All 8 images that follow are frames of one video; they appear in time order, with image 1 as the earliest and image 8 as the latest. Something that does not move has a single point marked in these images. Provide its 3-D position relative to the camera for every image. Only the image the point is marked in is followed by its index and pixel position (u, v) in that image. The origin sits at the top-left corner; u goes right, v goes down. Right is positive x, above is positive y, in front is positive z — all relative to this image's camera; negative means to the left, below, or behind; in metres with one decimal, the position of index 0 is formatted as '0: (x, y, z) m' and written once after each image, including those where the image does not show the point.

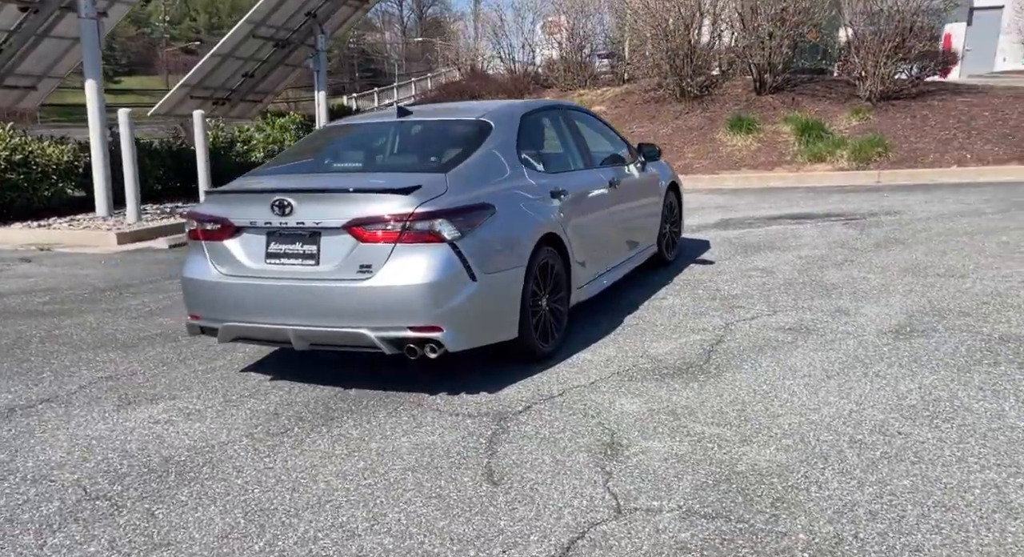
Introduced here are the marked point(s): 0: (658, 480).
0: (+0.6, -0.8, +2.9) m
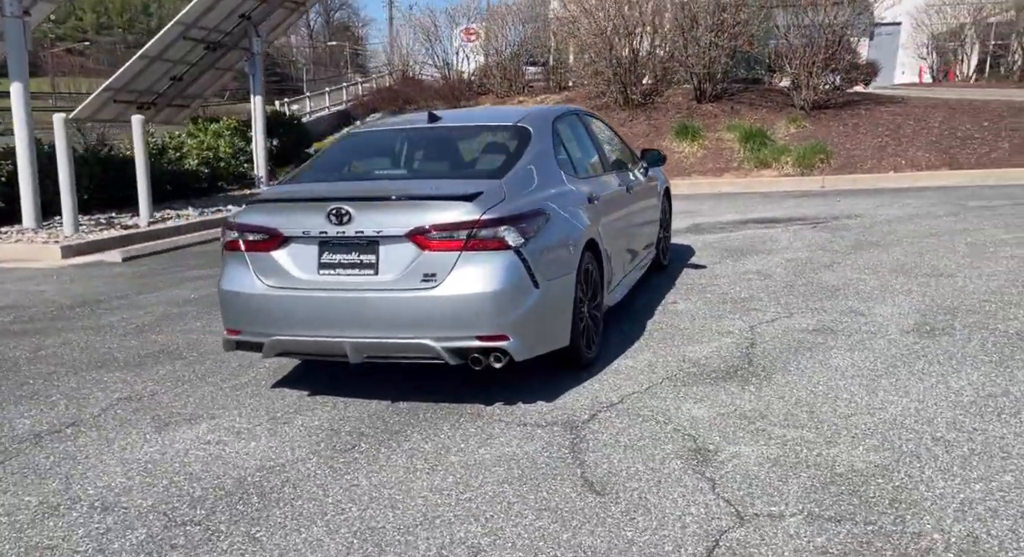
0: (+1.0, -0.8, +2.9) m
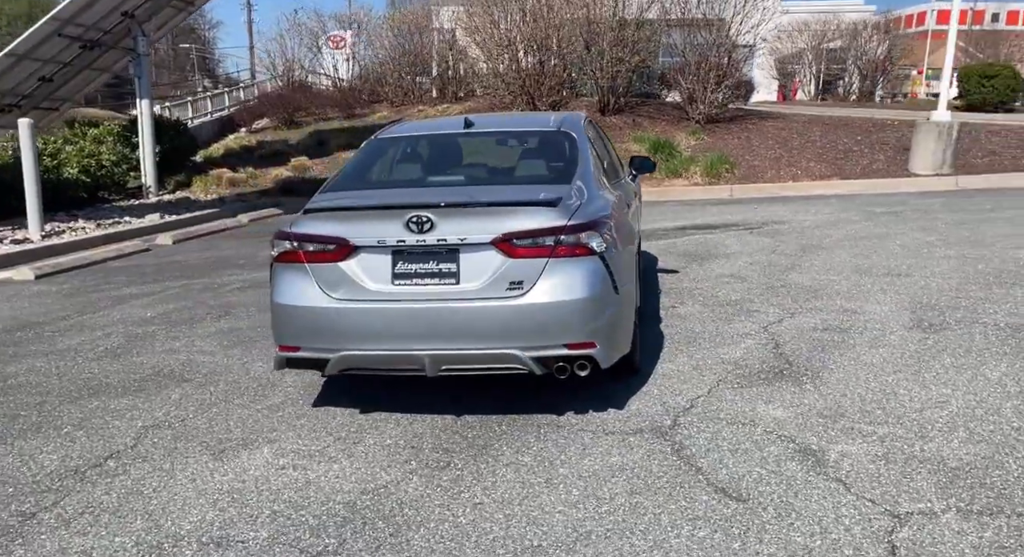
0: (+1.6, -0.8, +3.0) m
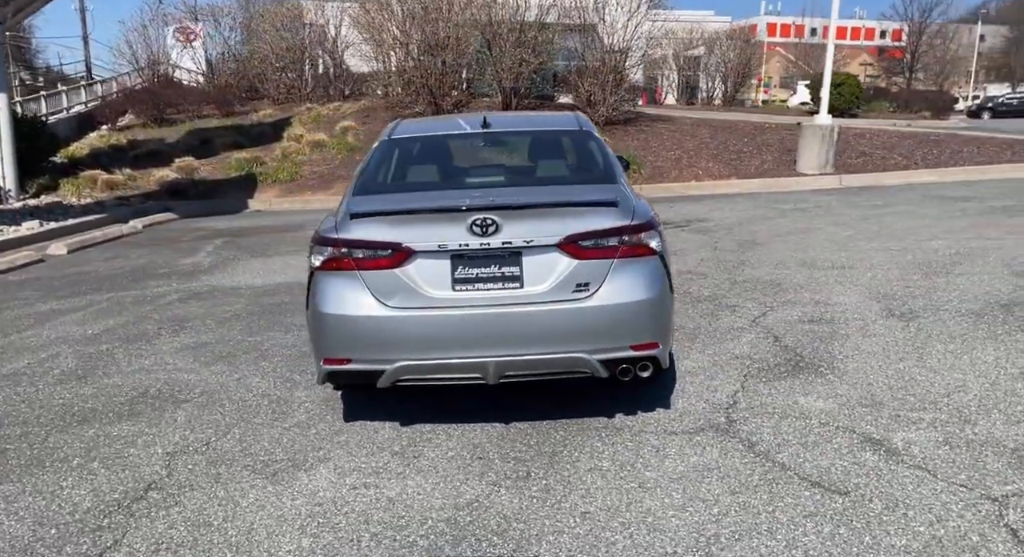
0: (+1.9, -0.8, +3.2) m
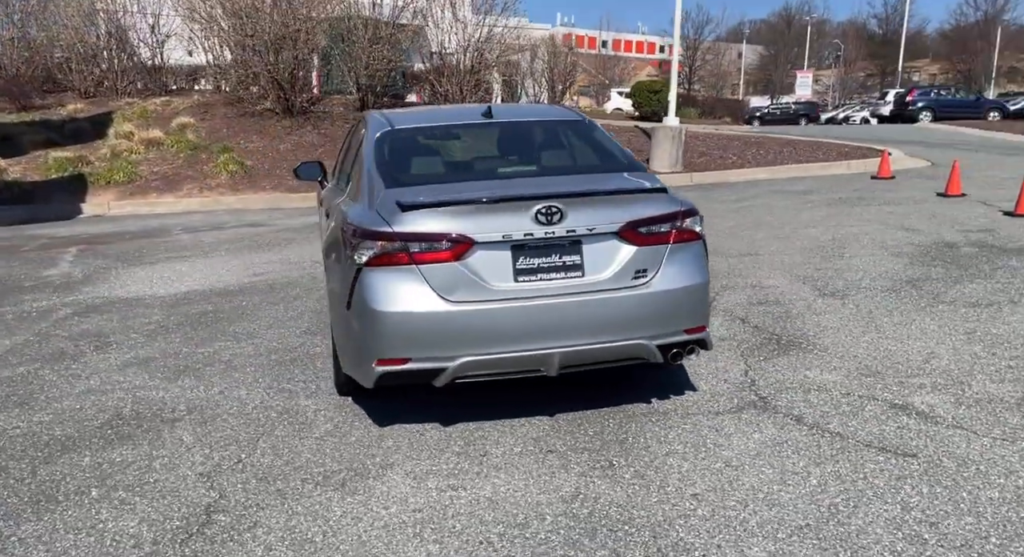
0: (+2.3, -0.7, +3.6) m
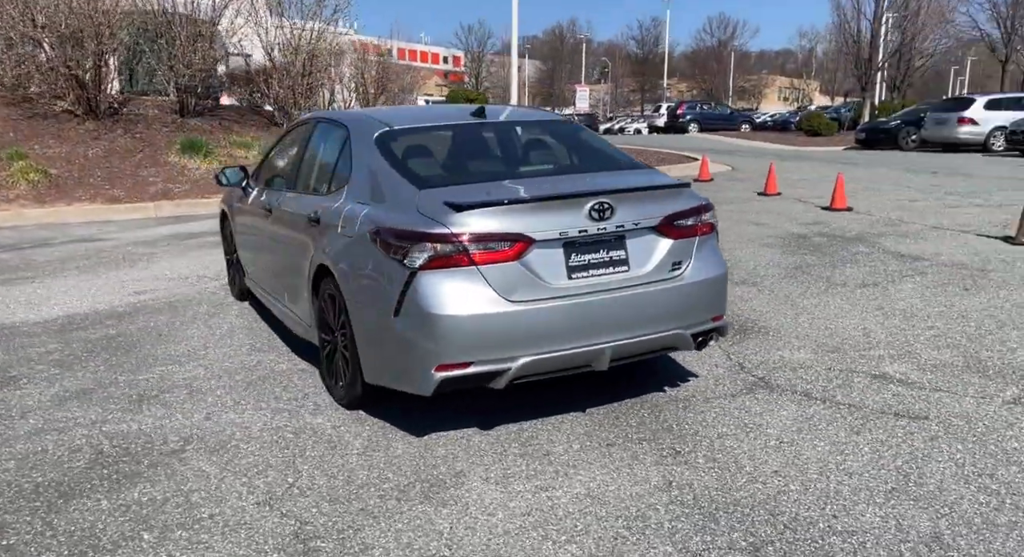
0: (+2.4, -0.6, +4.1) m
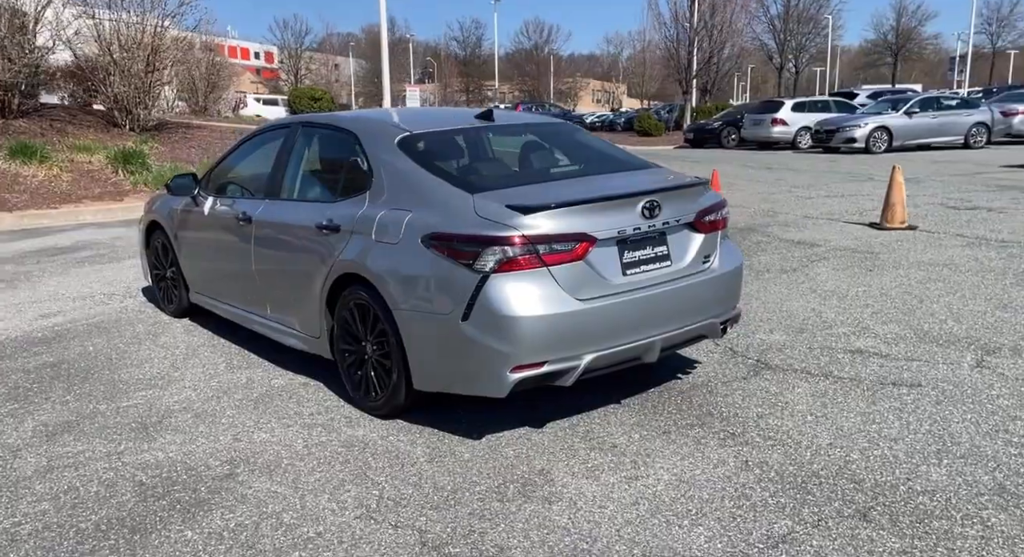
0: (+2.5, -0.4, +4.6) m
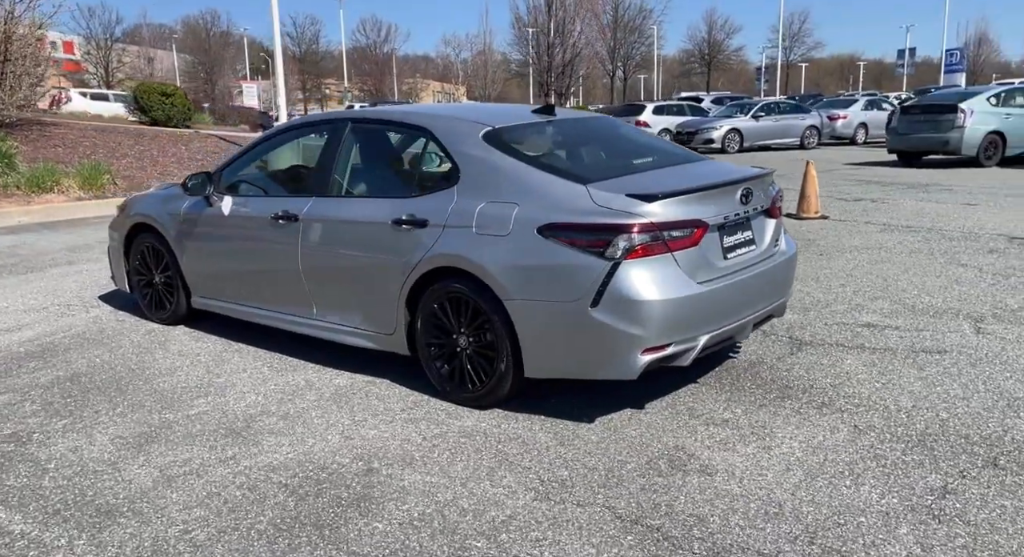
0: (+2.9, -0.3, +5.1) m
